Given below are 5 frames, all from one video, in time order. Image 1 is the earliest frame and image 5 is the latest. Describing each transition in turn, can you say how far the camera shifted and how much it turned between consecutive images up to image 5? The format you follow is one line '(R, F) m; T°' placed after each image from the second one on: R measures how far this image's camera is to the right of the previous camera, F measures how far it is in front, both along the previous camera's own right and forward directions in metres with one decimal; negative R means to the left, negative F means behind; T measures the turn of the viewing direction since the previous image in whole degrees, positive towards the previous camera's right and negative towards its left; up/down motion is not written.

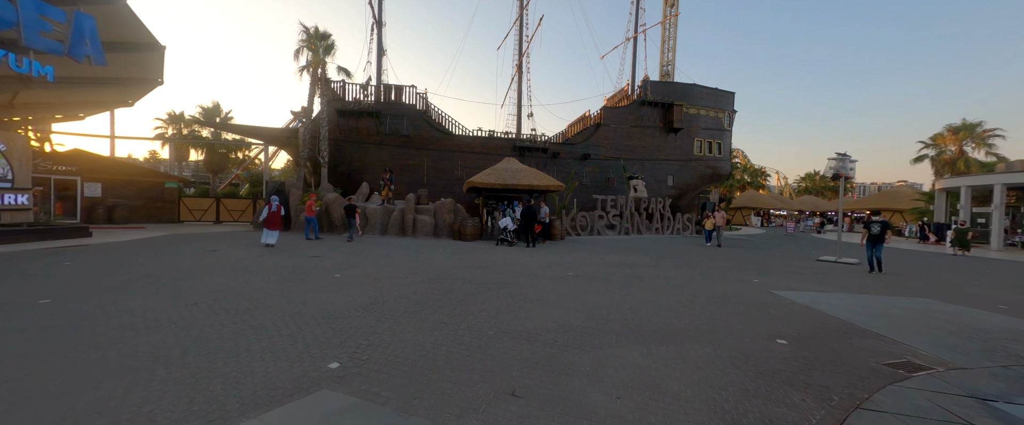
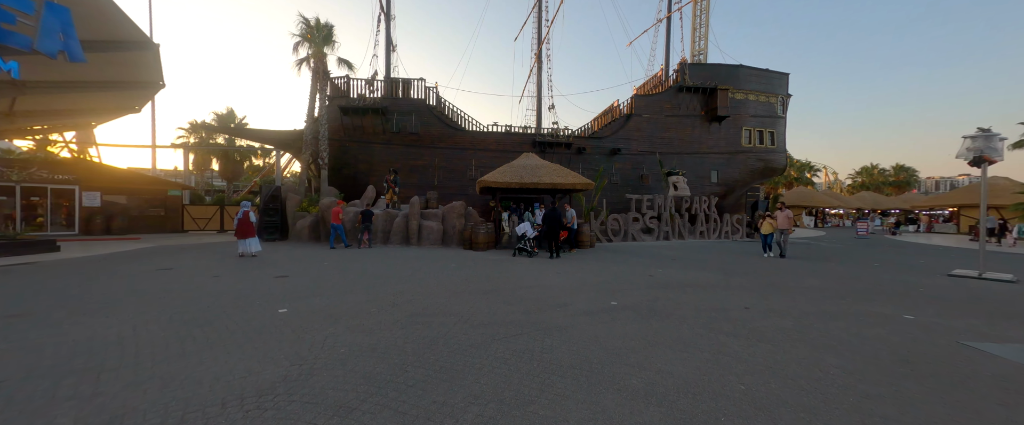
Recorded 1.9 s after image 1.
(+0.1, +2.1) m; -4°
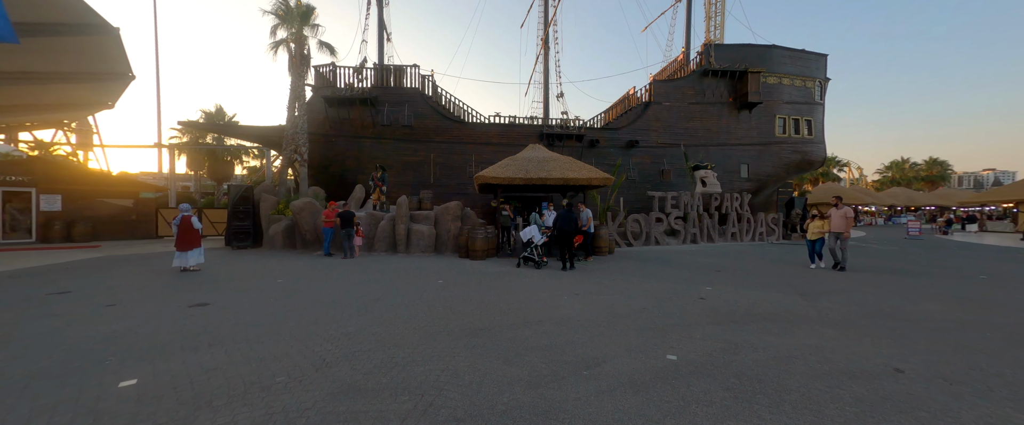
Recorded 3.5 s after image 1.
(+0.1, +1.9) m; -1°
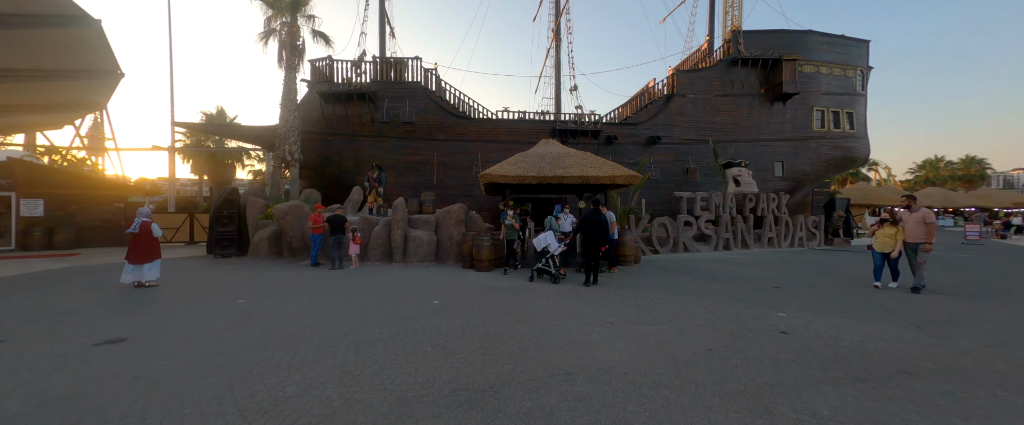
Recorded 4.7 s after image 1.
(-0.1, +1.3) m; -2°
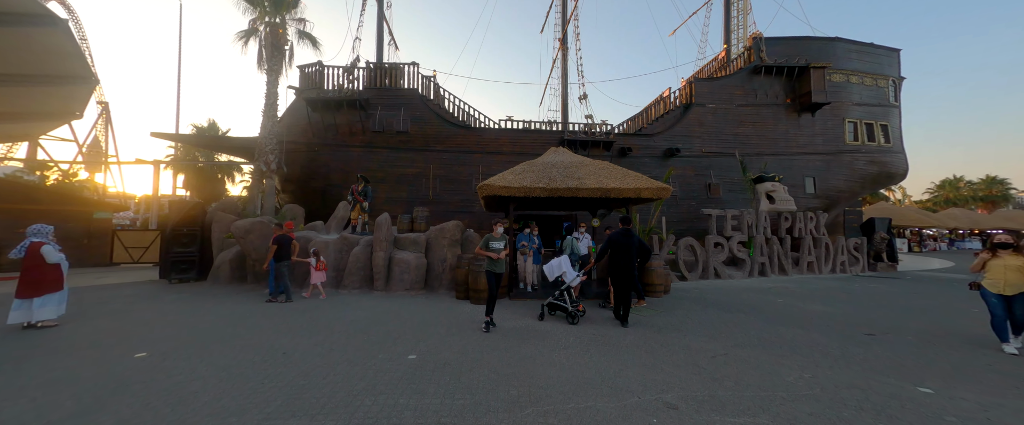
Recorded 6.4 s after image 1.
(-0.1, +1.5) m; 0°
